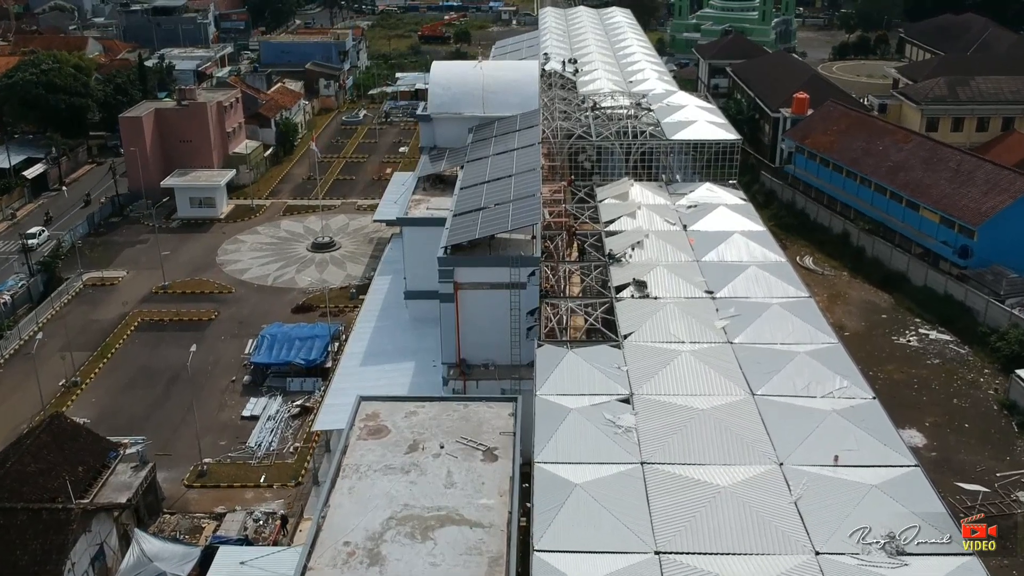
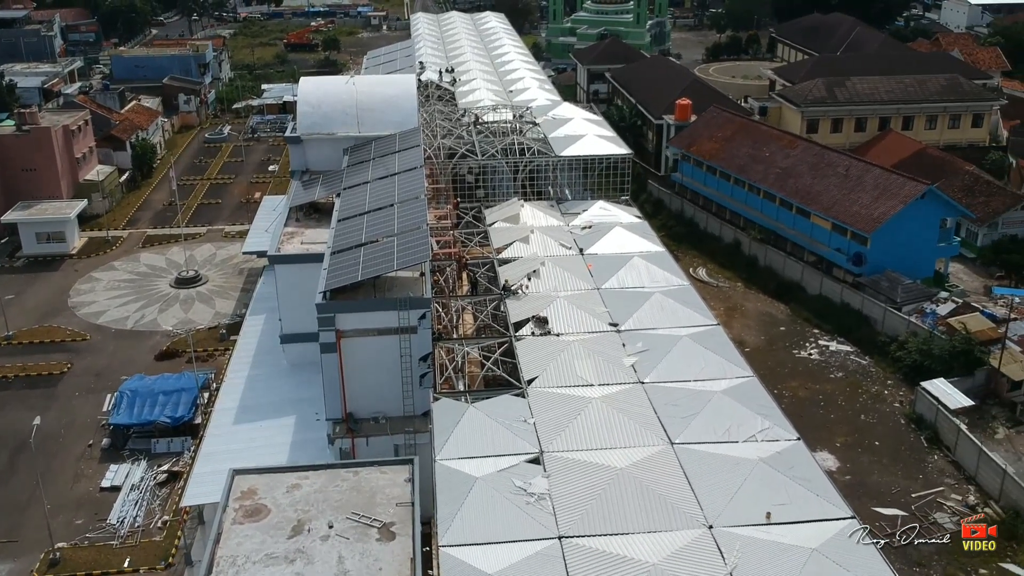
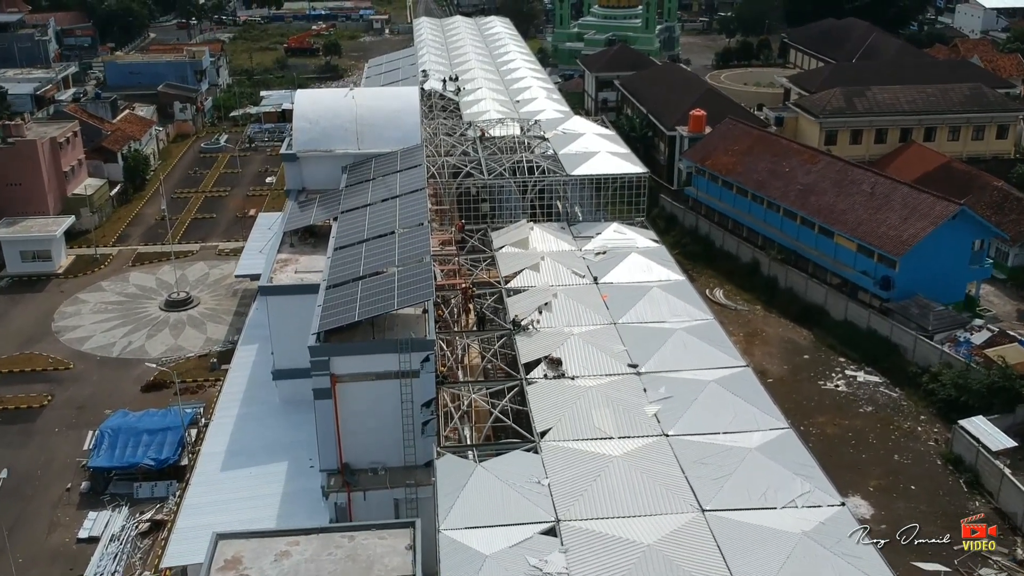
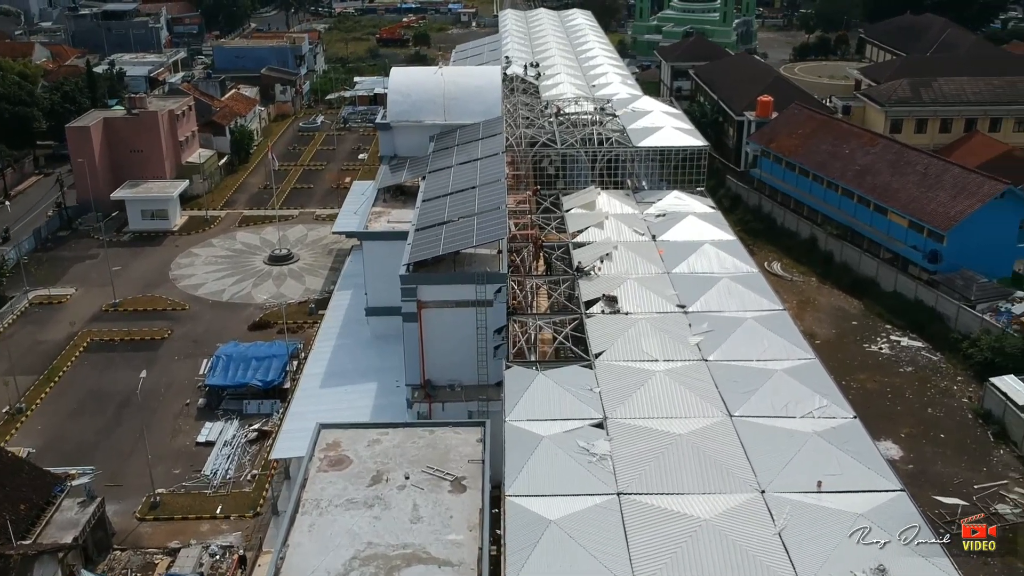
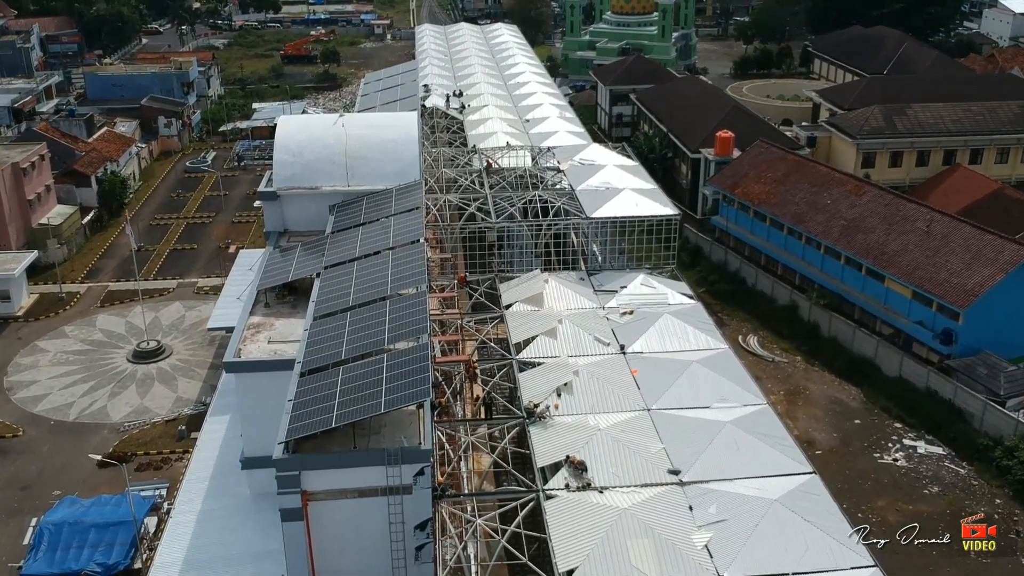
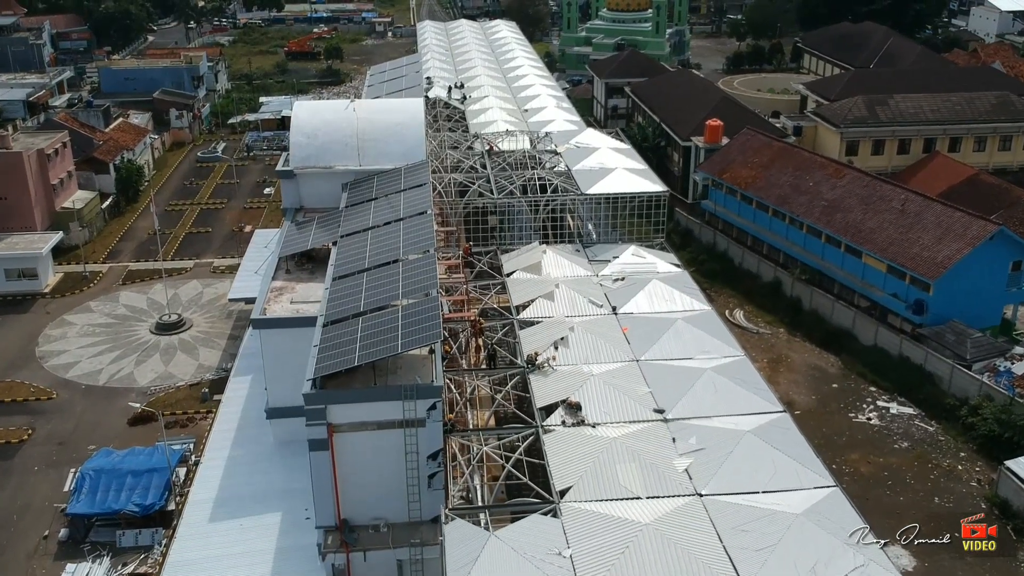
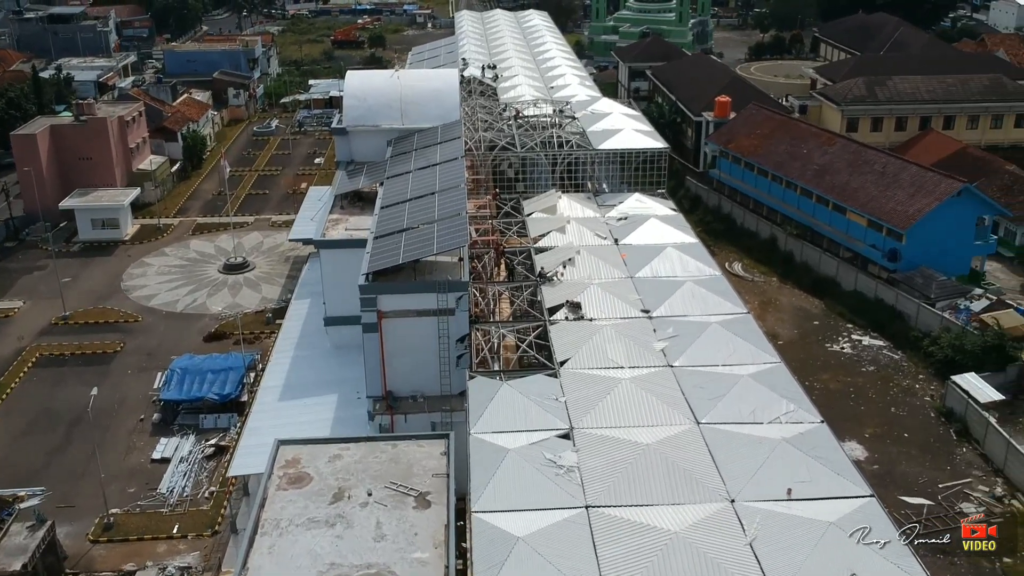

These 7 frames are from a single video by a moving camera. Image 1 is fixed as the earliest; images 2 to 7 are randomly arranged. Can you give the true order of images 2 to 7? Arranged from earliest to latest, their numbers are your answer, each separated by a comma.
4, 7, 2, 3, 6, 5
